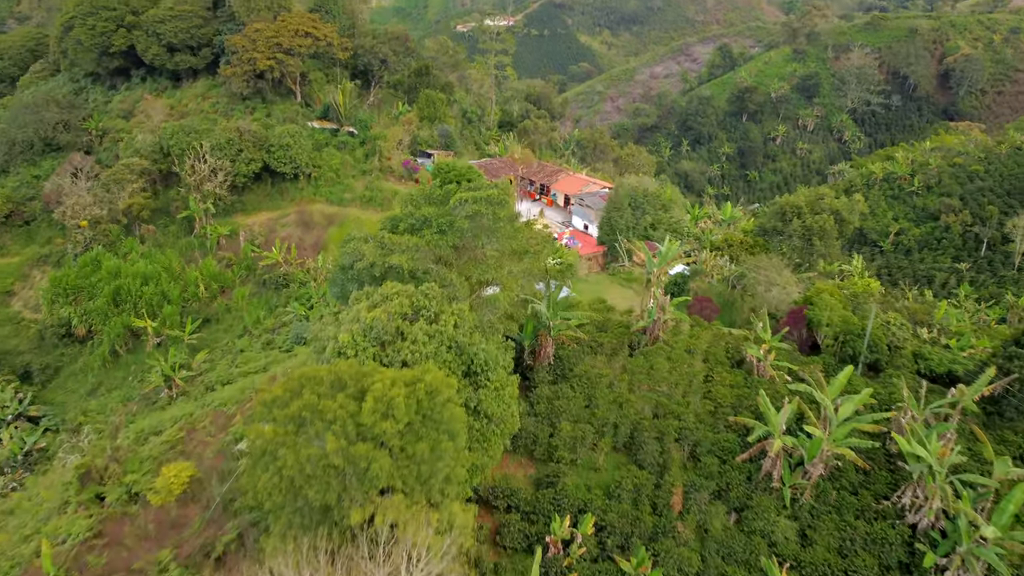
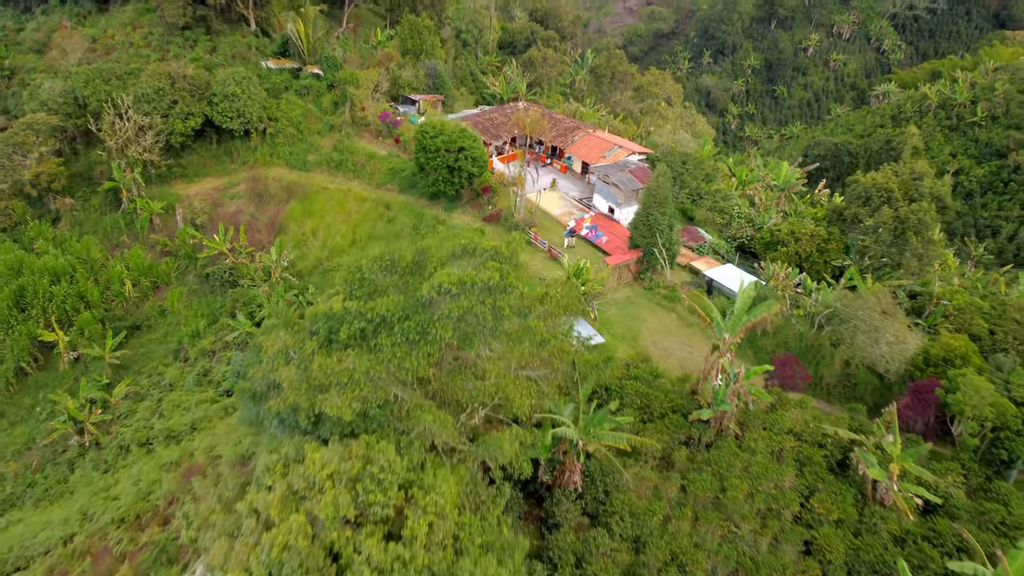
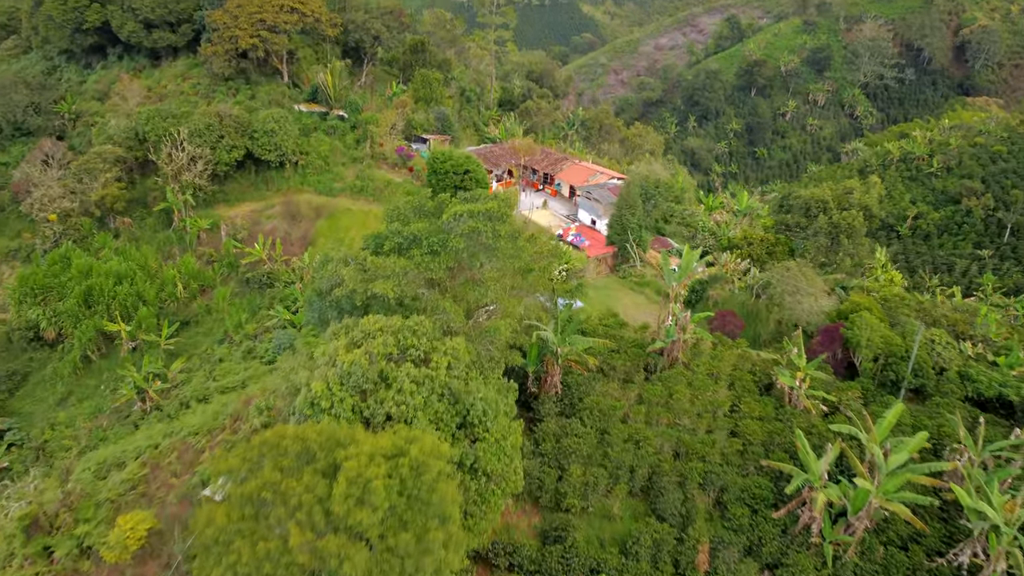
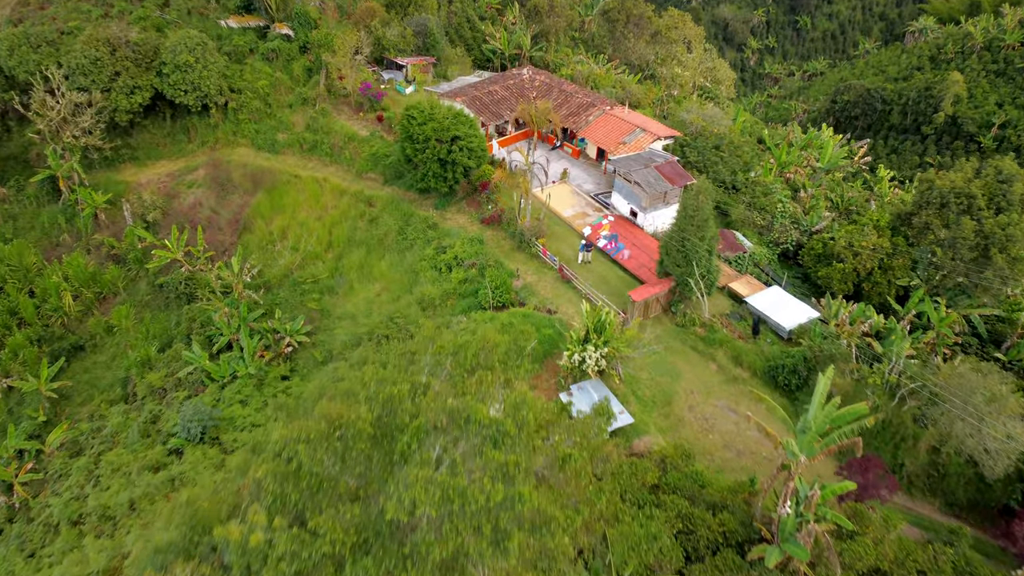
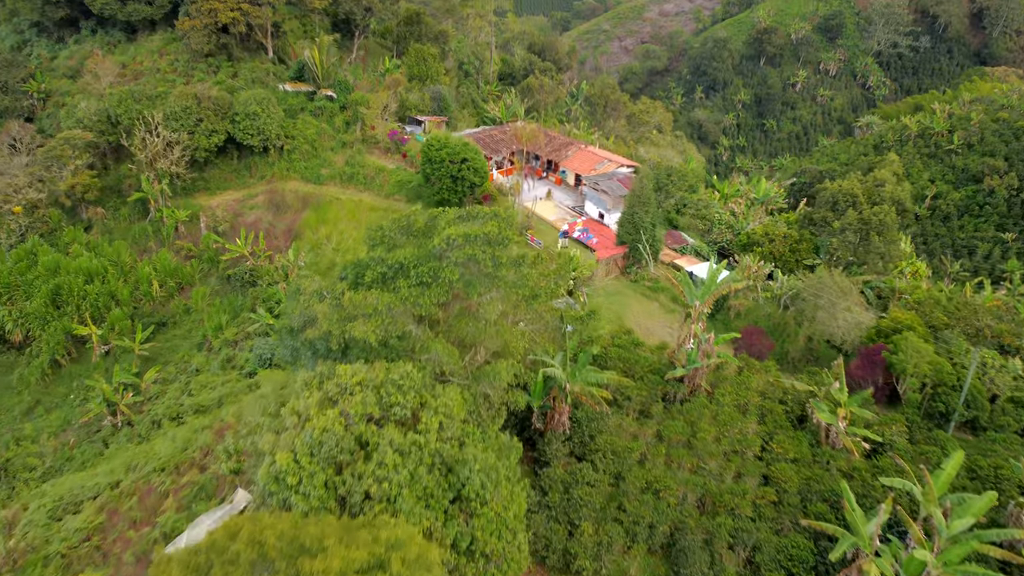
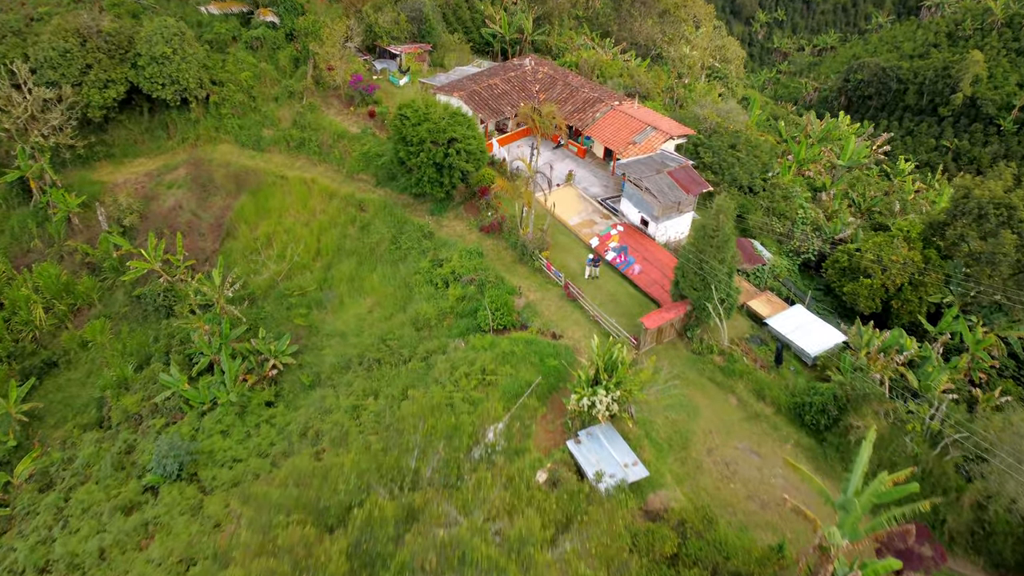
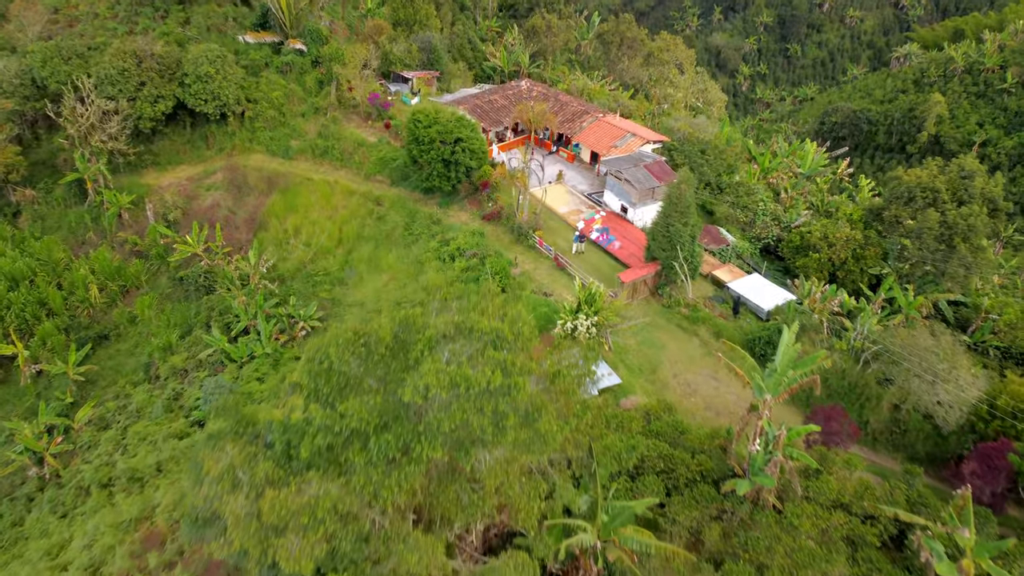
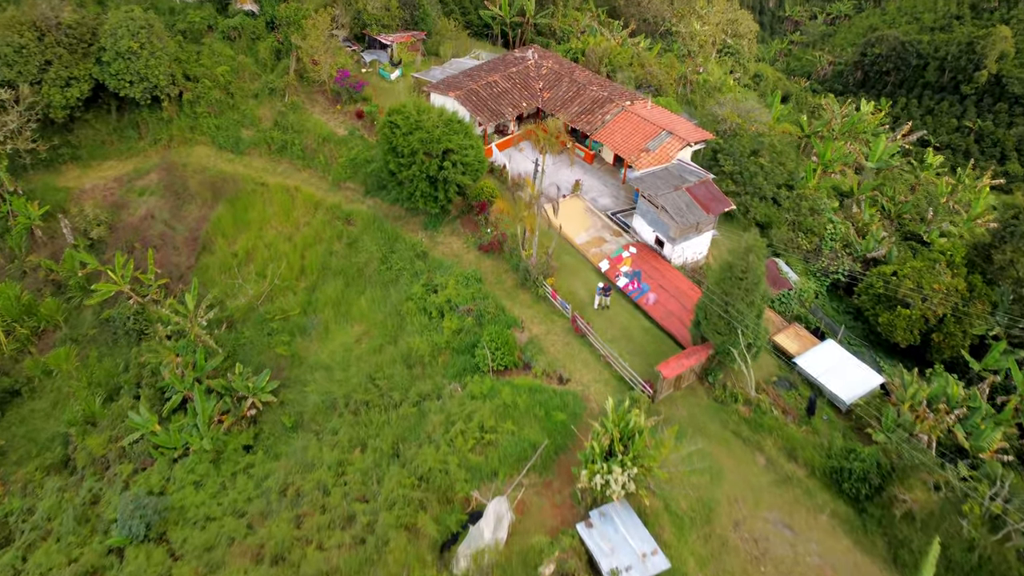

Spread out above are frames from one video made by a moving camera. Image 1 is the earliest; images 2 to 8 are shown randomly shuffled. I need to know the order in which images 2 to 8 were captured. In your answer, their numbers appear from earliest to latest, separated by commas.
3, 5, 2, 7, 4, 6, 8
